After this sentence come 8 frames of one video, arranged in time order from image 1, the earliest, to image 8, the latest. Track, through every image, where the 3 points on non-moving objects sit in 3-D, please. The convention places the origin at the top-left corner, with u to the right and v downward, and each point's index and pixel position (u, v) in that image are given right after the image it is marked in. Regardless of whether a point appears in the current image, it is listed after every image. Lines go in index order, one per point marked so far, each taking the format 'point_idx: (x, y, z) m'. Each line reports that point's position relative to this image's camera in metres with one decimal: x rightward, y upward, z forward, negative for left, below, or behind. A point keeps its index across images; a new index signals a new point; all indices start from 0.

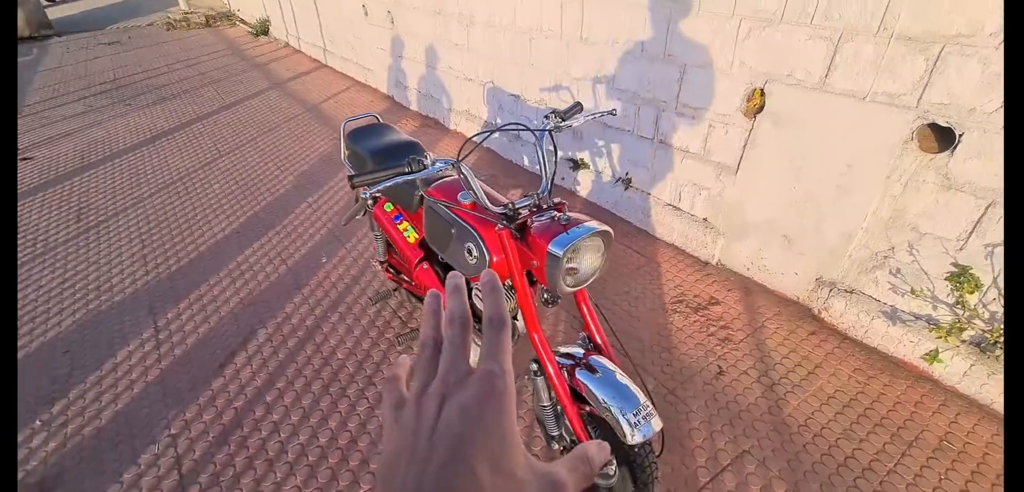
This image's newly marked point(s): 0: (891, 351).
0: (+1.9, -0.5, +2.9) m
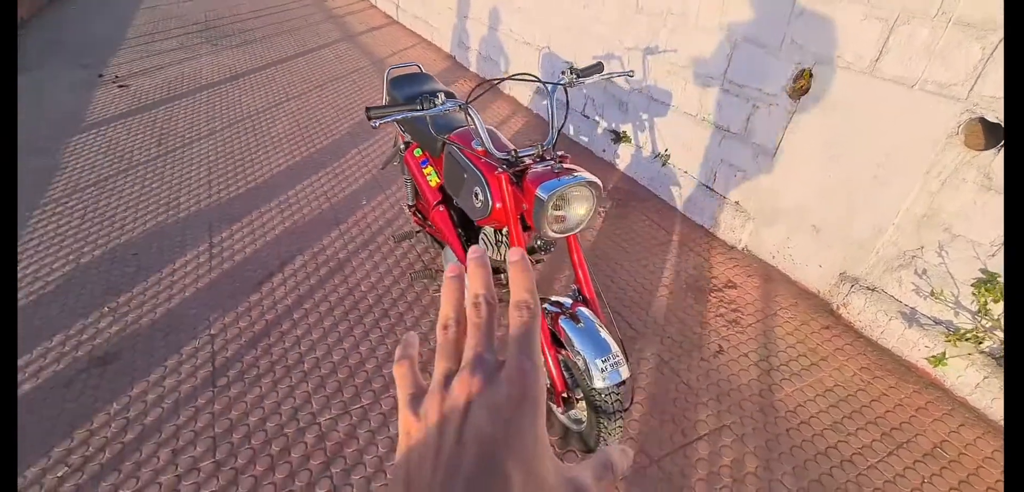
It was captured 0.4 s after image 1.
0: (+1.9, -0.5, +2.8) m
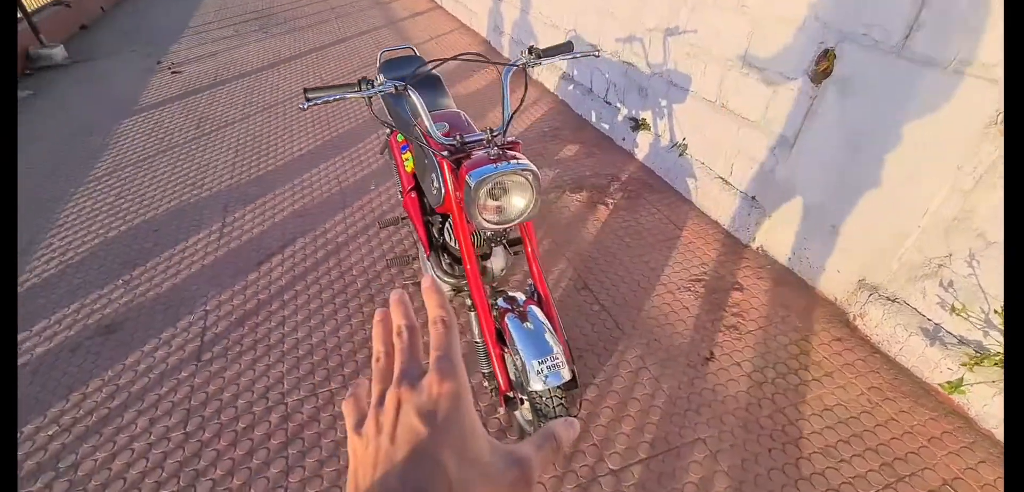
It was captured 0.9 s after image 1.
0: (+1.8, -0.6, +2.4) m
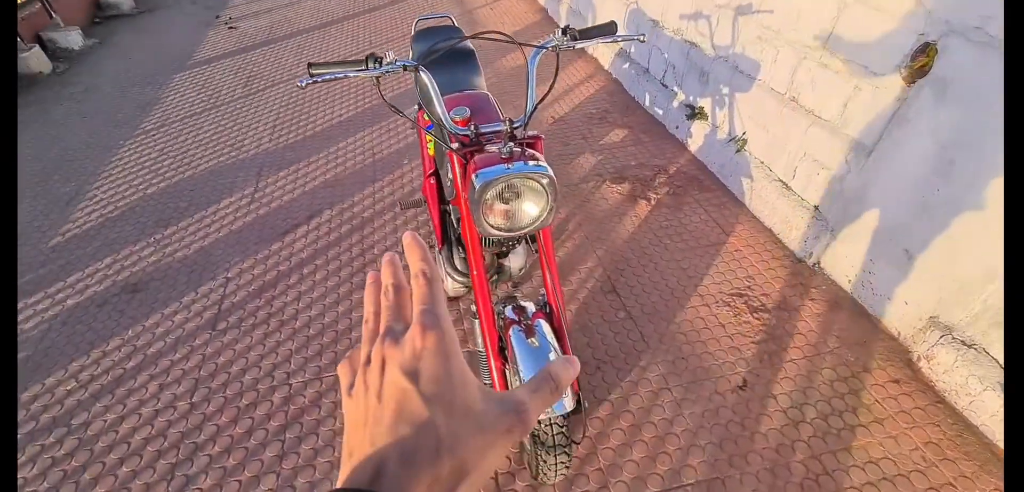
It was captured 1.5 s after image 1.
0: (+1.8, -0.7, +2.1) m
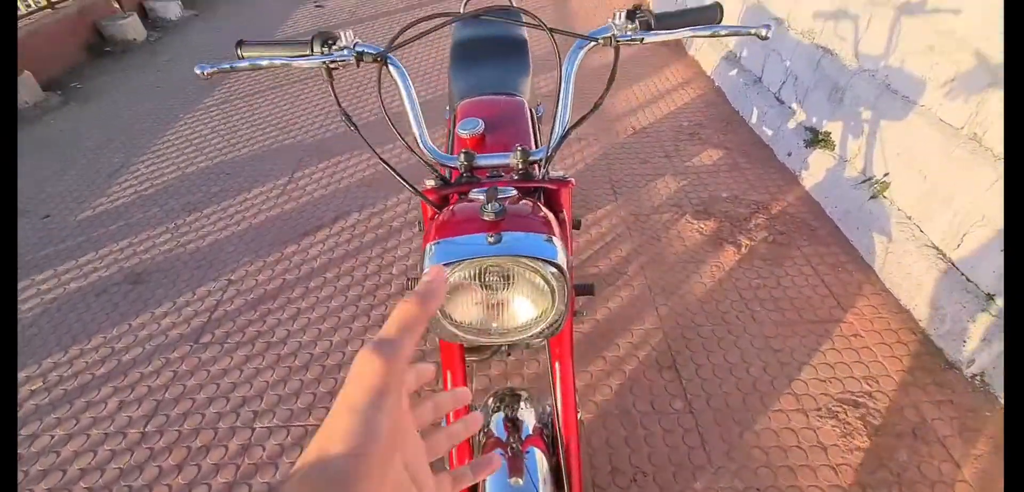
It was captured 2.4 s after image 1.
0: (+1.7, -1.1, +1.2) m
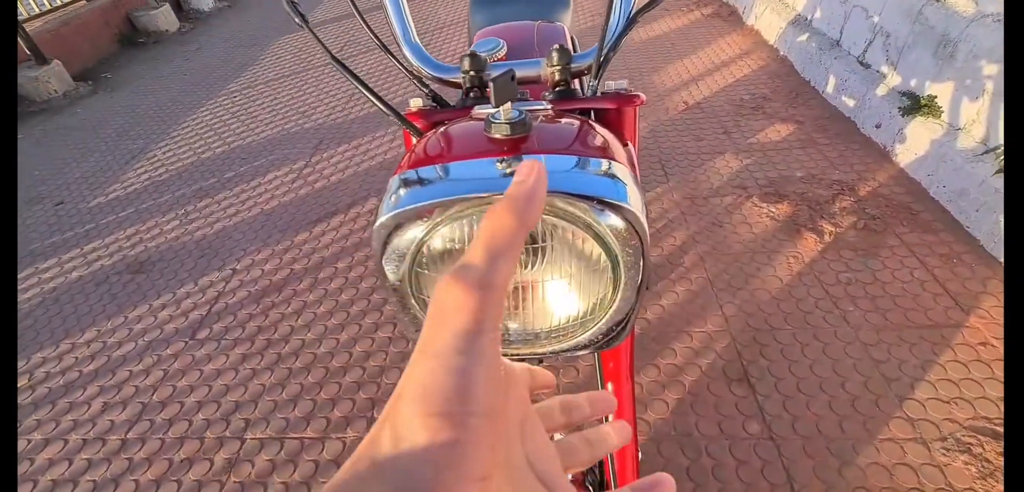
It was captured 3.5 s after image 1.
0: (+1.7, -1.0, +0.7) m
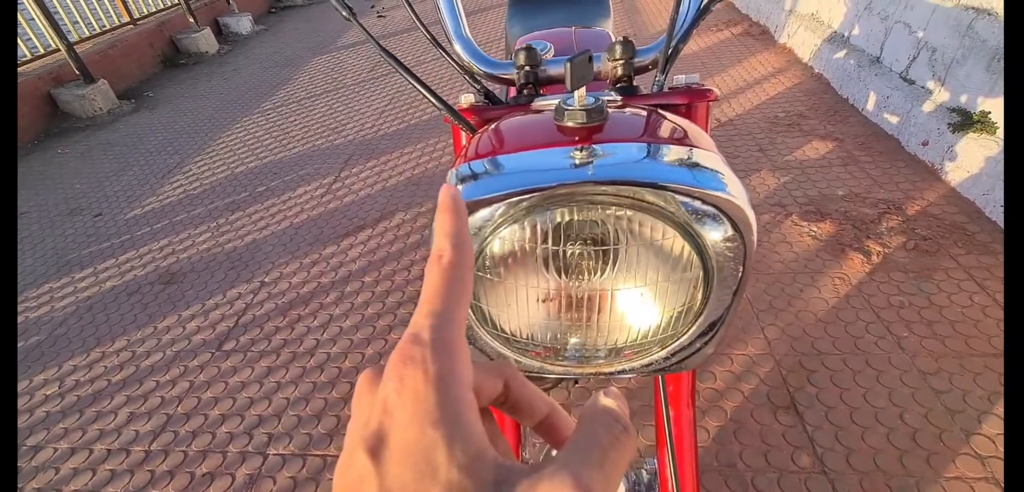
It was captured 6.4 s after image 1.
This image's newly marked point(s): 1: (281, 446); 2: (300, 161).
0: (+1.8, -1.1, +0.6) m
1: (-0.7, -0.6, +1.8) m
2: (-1.3, +0.5, +3.5) m
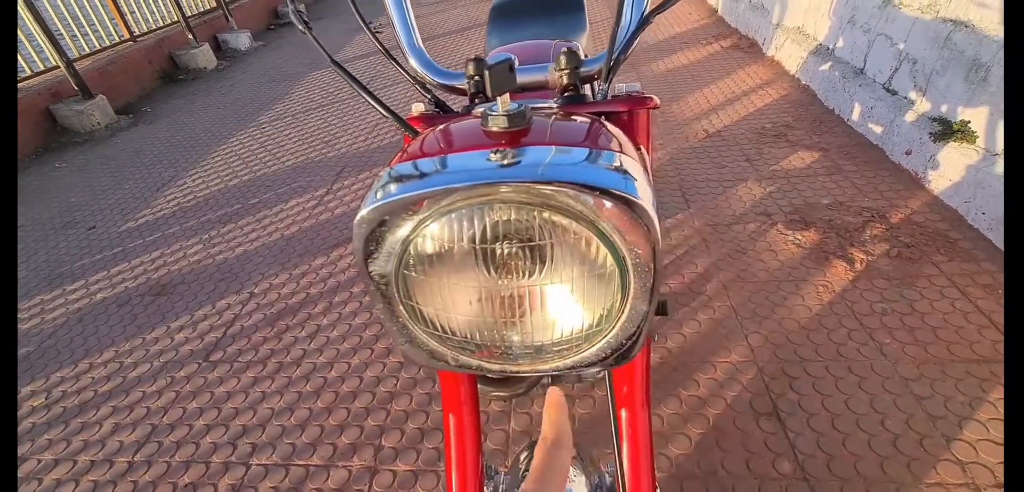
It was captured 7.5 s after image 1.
0: (+1.7, -1.0, +0.6) m
1: (-0.8, -0.7, +1.8) m
2: (-1.4, +0.5, +3.5) m
